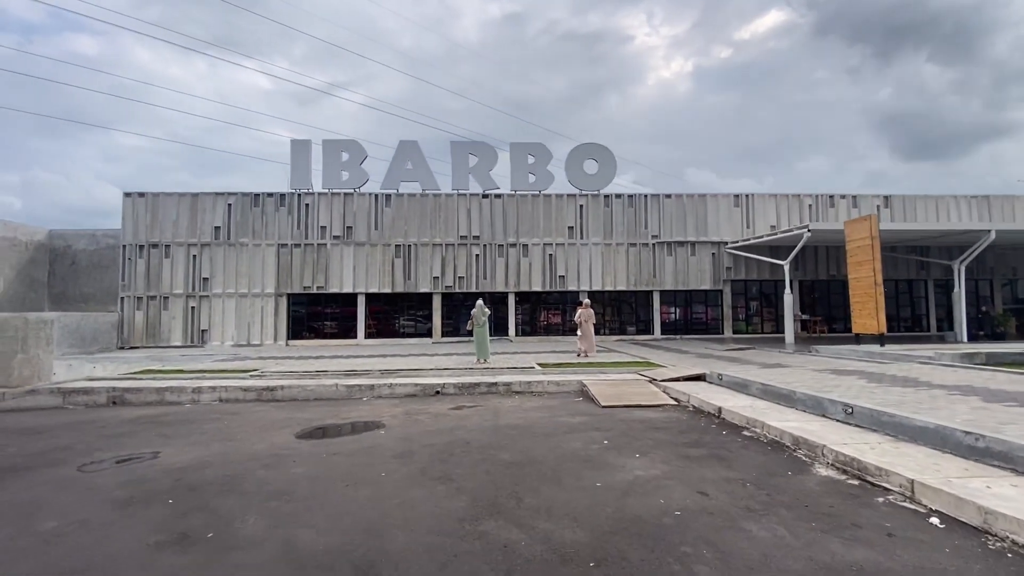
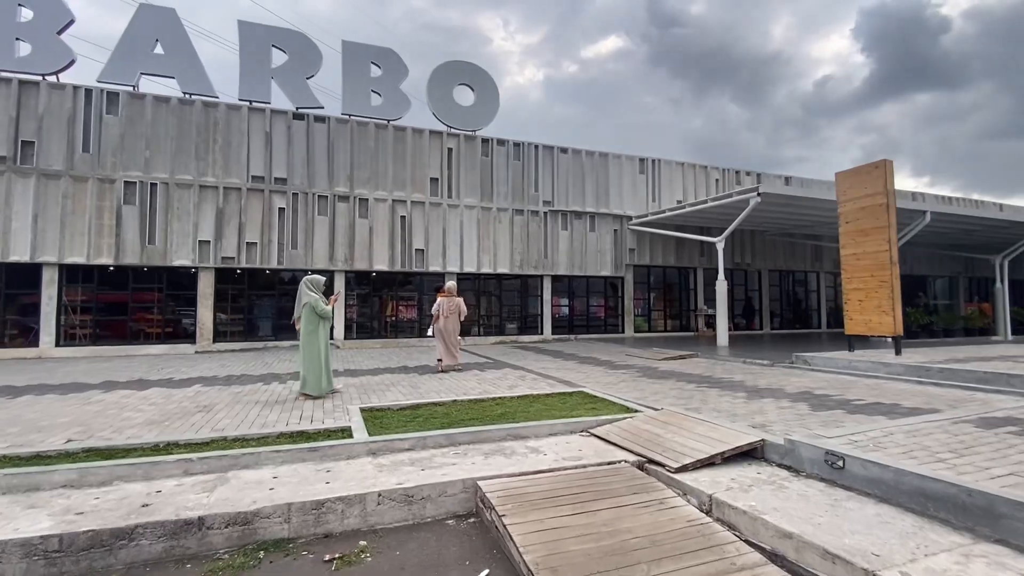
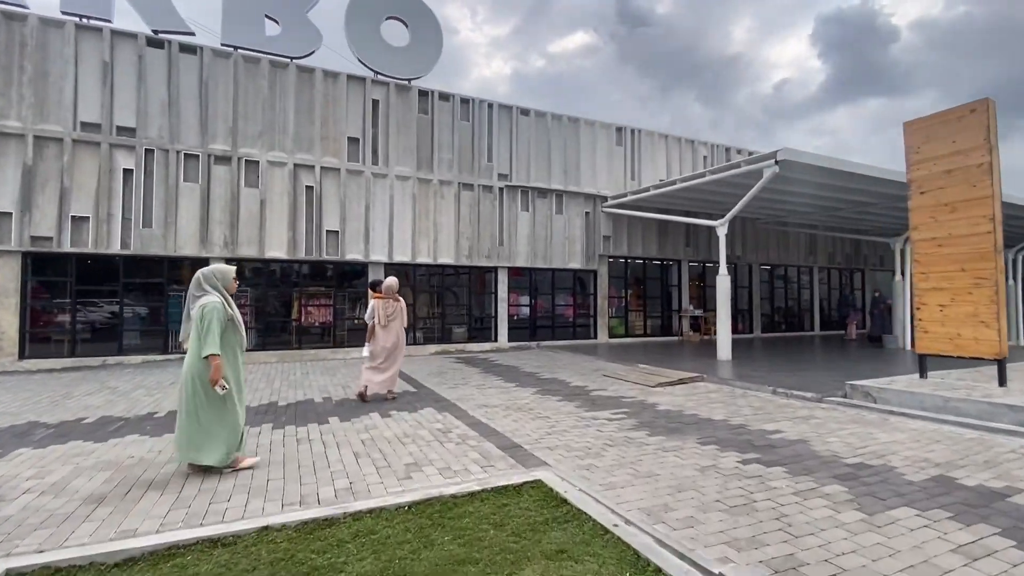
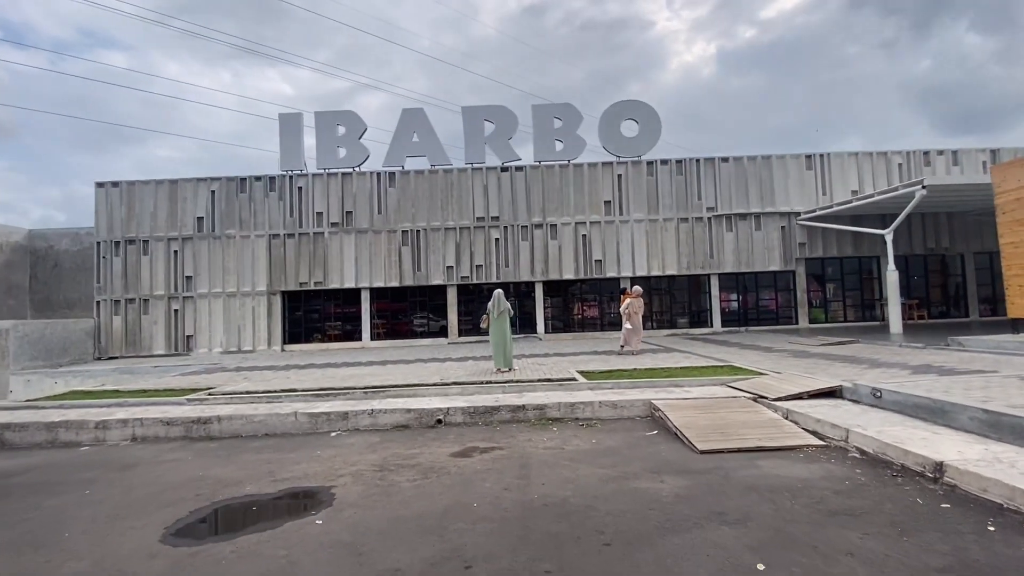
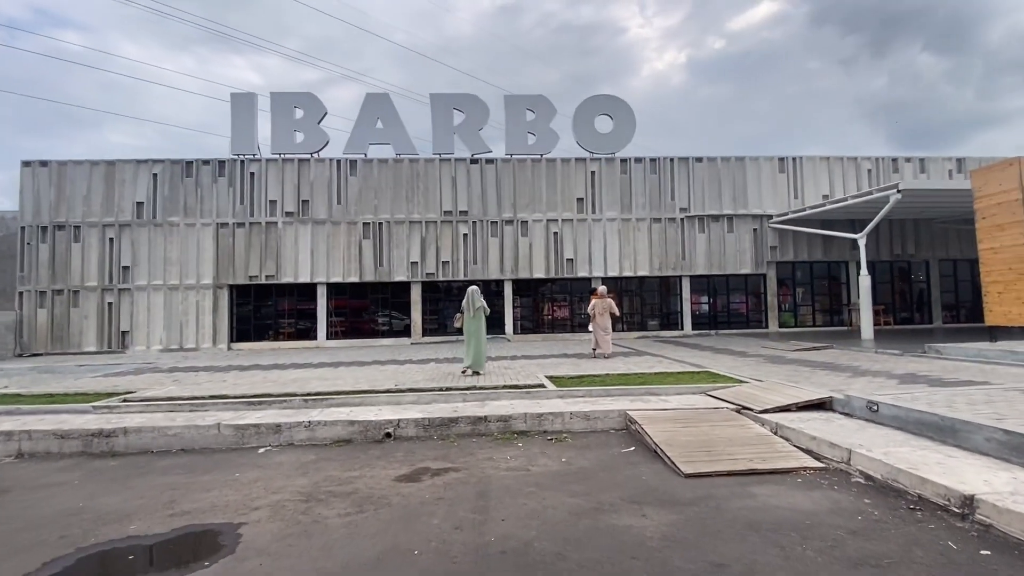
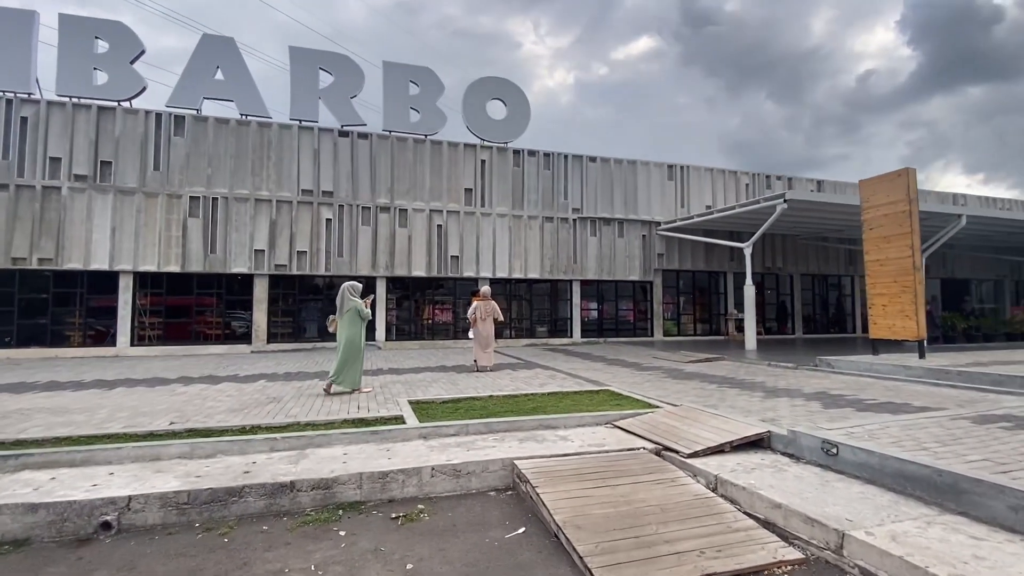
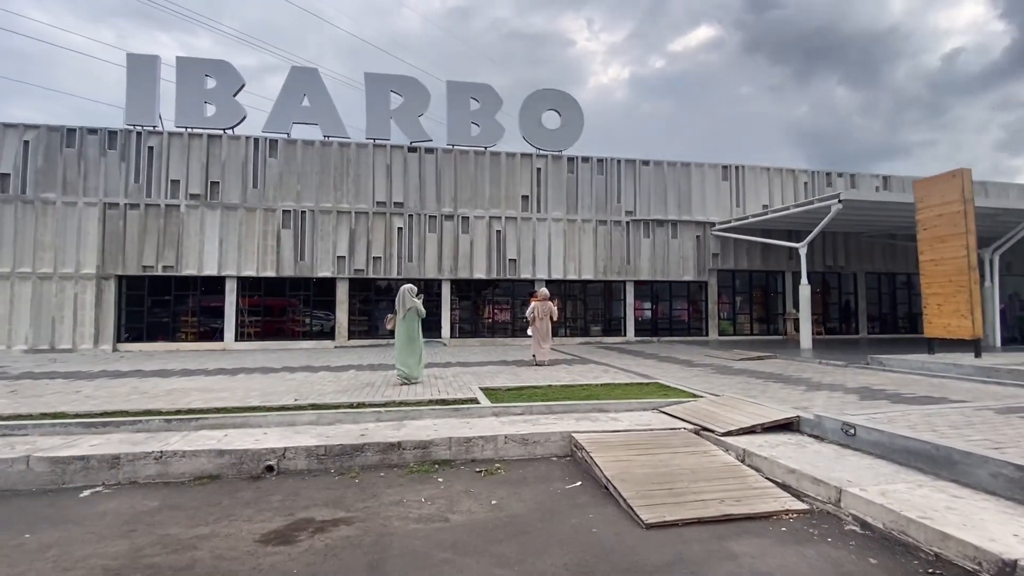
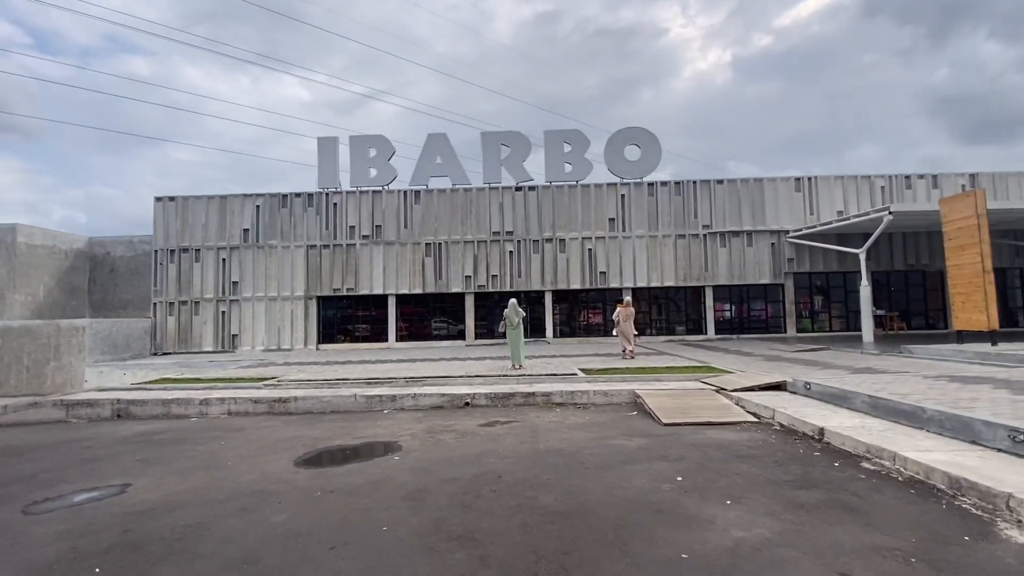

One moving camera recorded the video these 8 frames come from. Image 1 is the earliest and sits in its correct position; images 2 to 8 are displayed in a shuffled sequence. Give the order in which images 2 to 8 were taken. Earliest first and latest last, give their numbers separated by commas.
8, 4, 5, 7, 6, 2, 3
